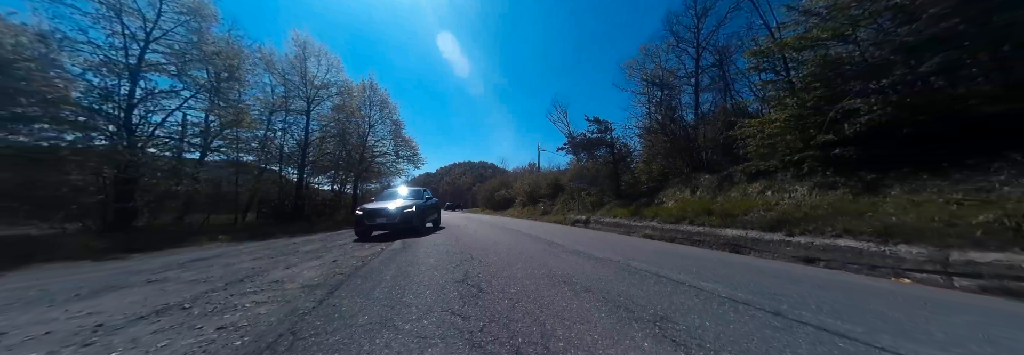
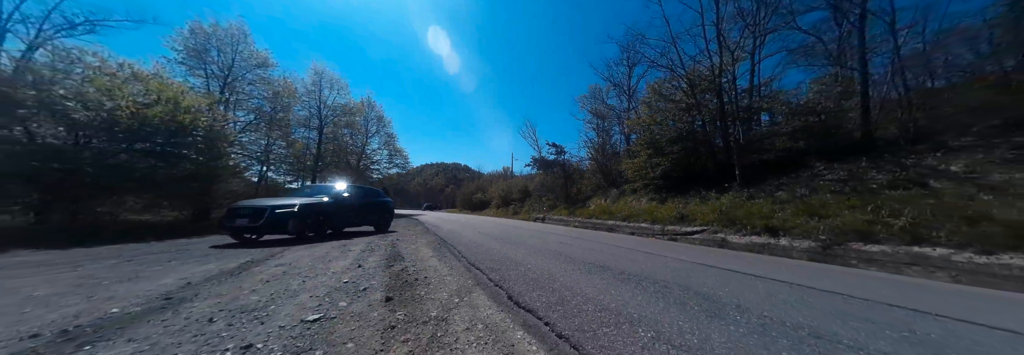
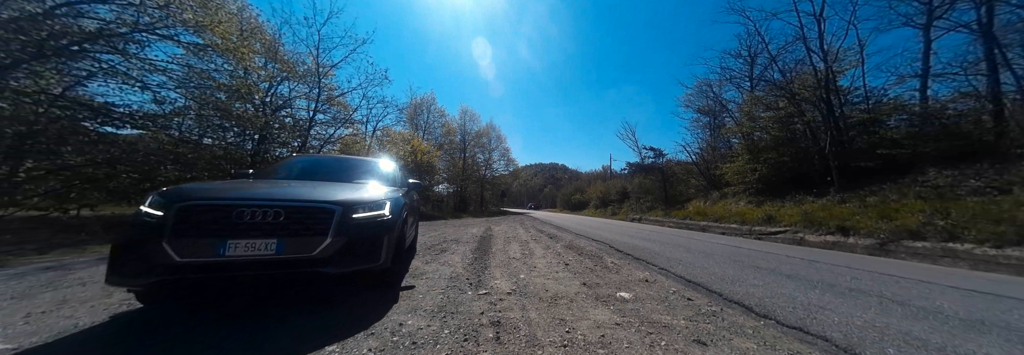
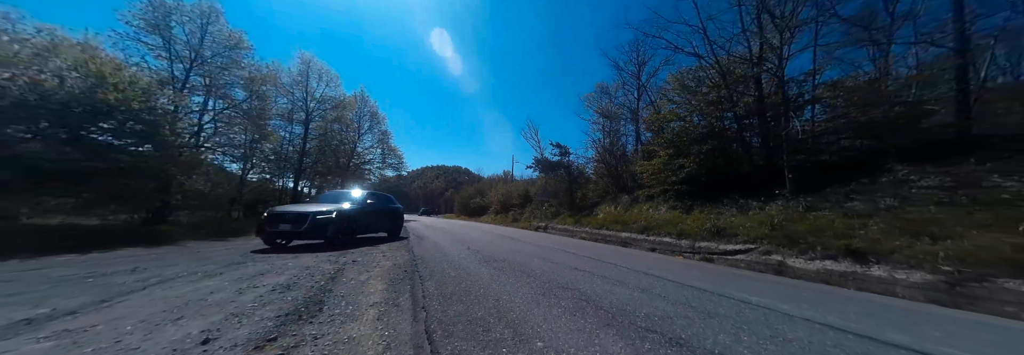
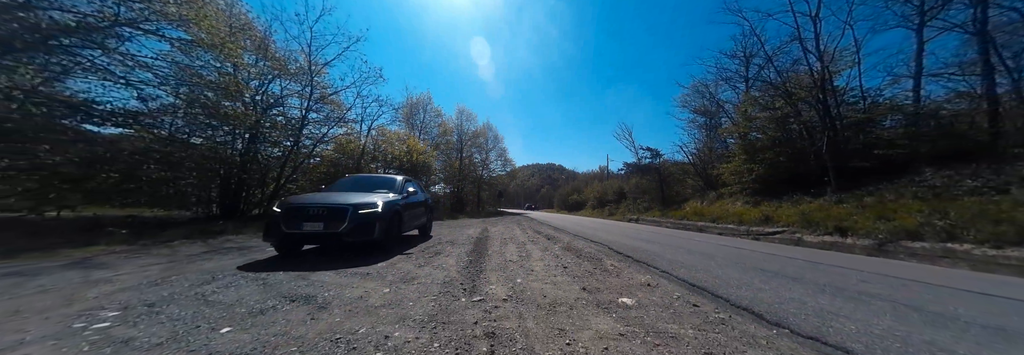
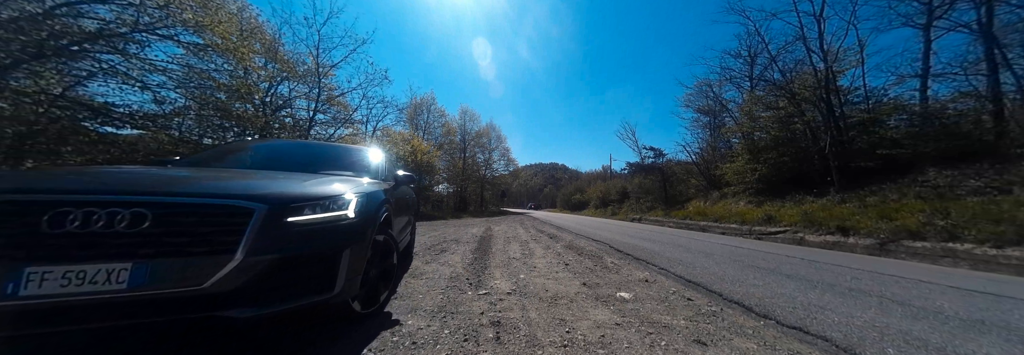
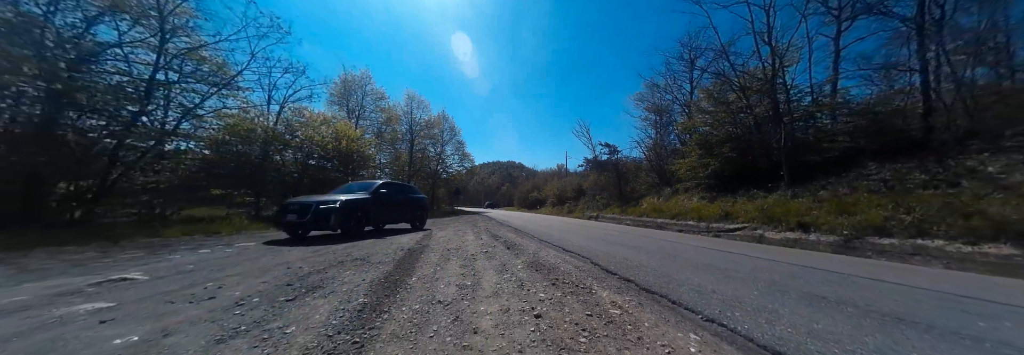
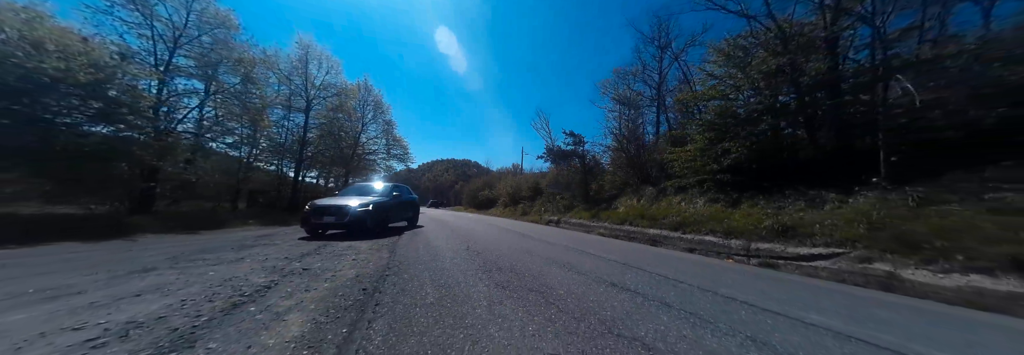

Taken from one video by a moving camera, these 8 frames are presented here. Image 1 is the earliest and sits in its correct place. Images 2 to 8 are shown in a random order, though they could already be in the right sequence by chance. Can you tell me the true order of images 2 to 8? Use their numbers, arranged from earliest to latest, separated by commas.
8, 4, 2, 7, 5, 3, 6
